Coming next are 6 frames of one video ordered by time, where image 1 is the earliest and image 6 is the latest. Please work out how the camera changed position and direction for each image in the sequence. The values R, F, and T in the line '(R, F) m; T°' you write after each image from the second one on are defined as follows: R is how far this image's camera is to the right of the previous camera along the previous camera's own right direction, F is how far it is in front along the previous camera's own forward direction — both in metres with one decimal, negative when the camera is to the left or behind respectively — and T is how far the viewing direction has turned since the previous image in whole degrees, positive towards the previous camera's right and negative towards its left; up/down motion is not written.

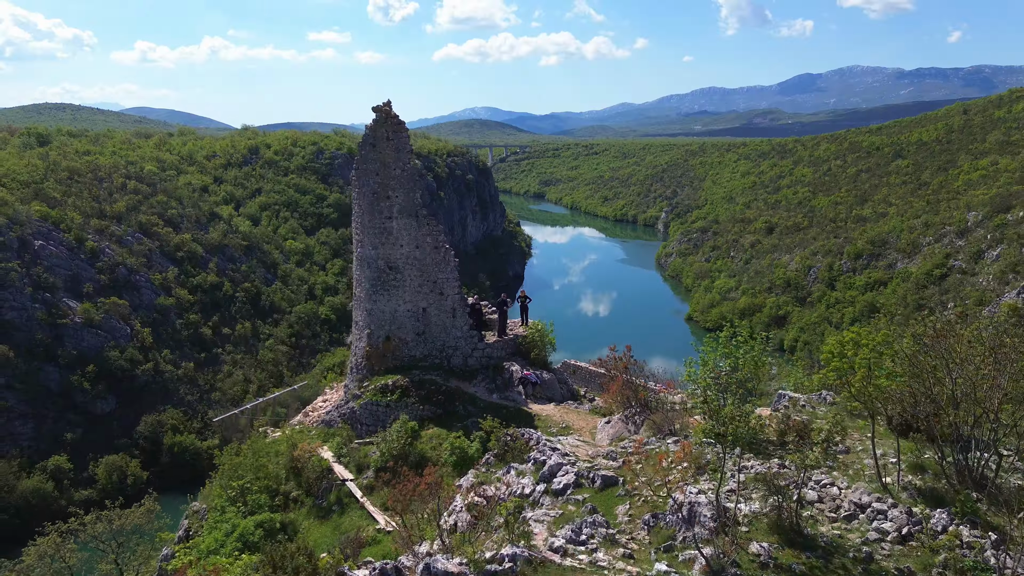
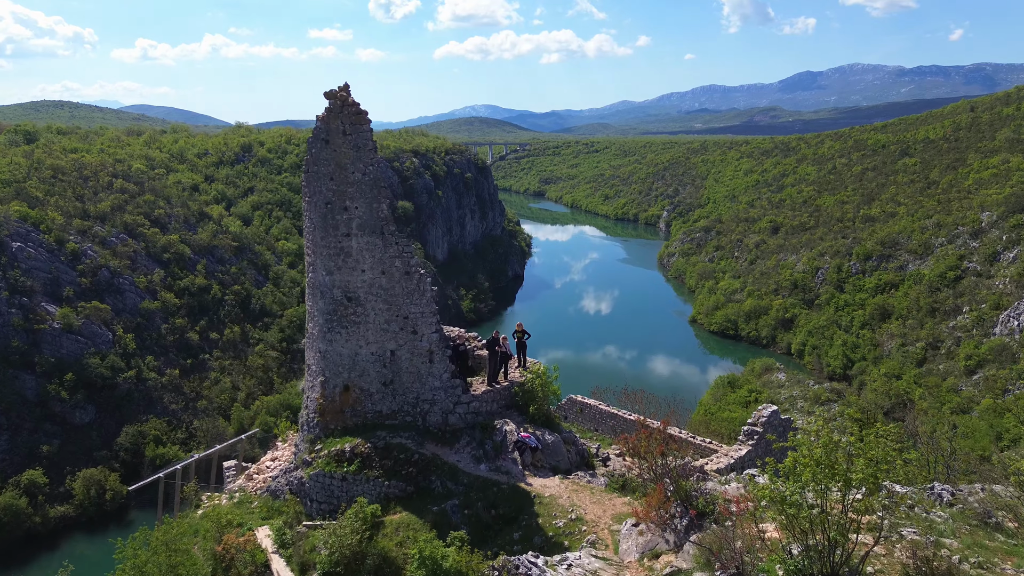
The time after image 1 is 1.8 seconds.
(0.0, +1.0) m; 0°
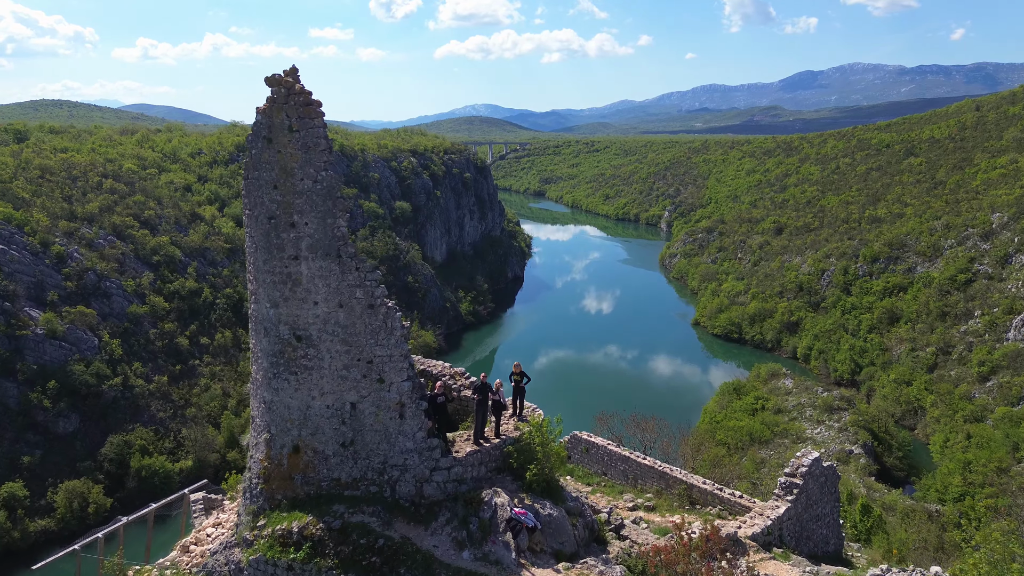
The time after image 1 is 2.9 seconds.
(0.0, +0.7) m; 0°
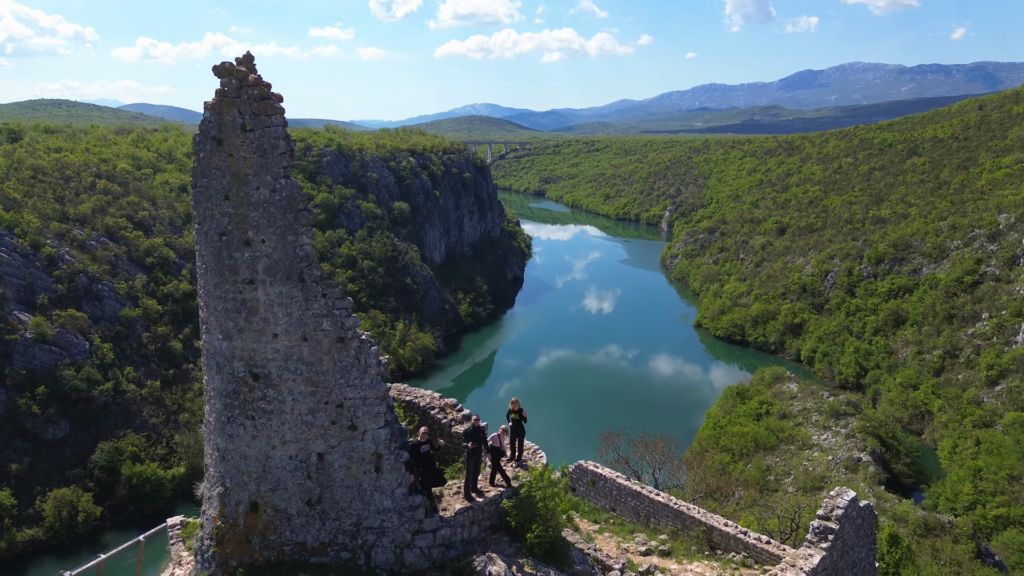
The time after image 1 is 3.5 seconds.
(0.0, +0.4) m; 0°
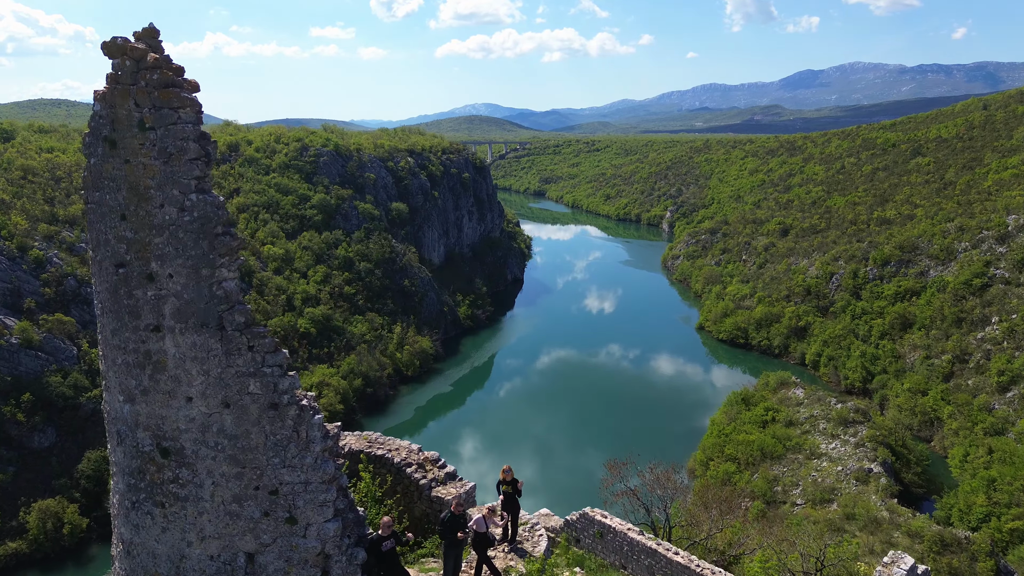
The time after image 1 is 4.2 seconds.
(0.0, +0.6) m; 0°
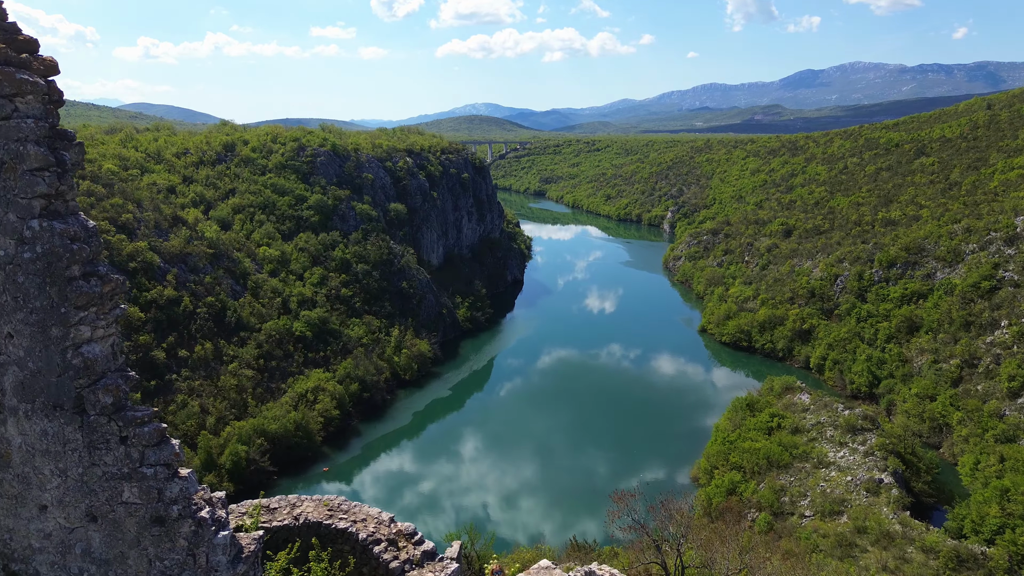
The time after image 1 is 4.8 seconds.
(0.0, +0.5) m; 0°
